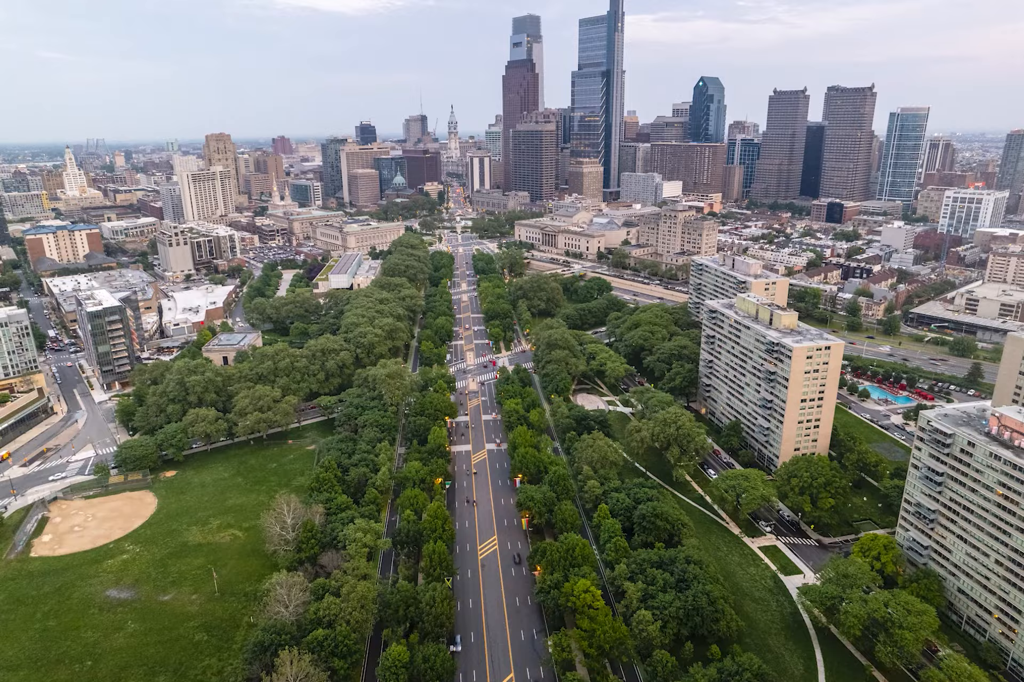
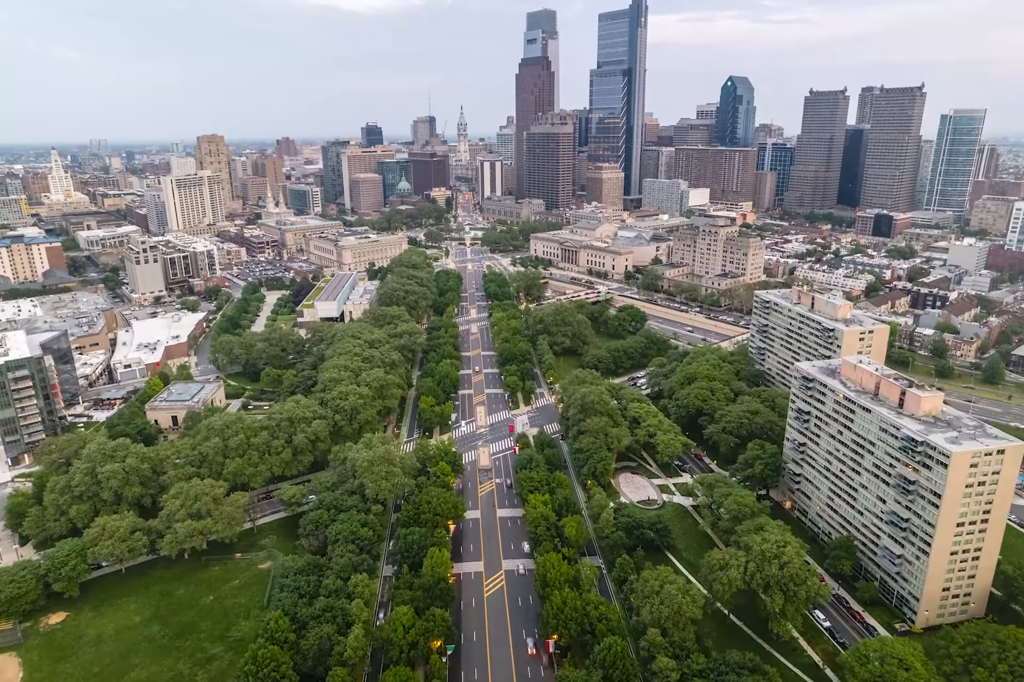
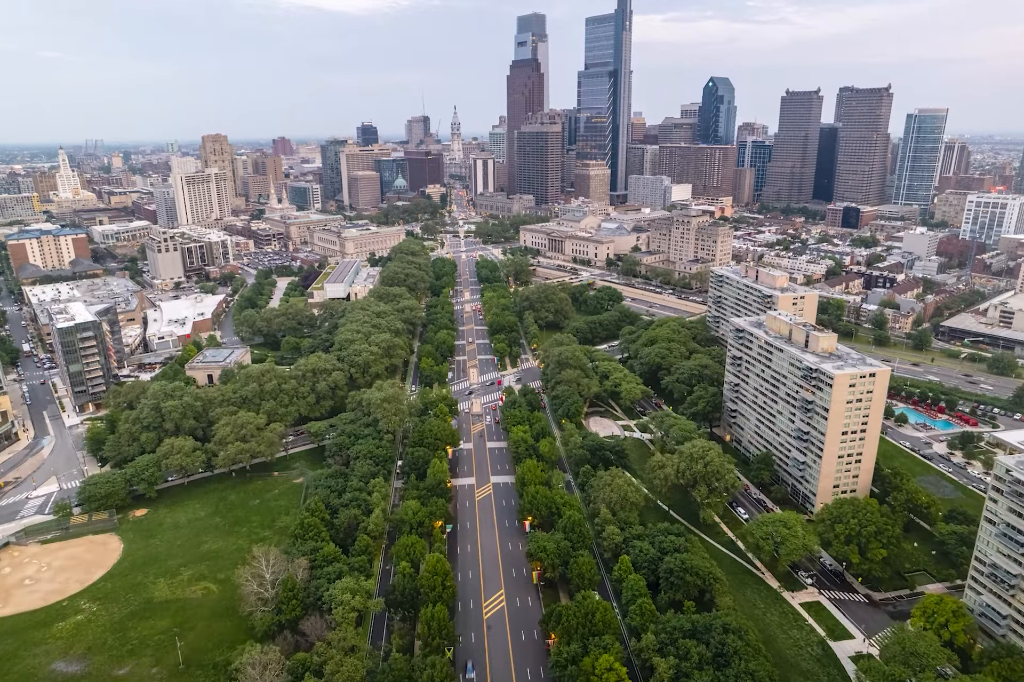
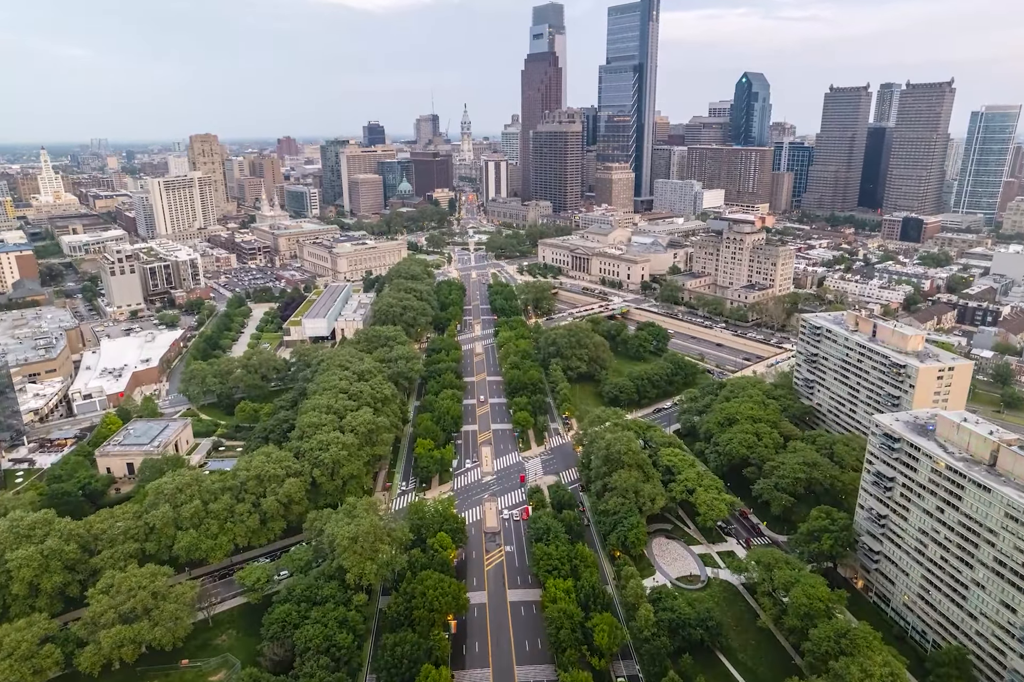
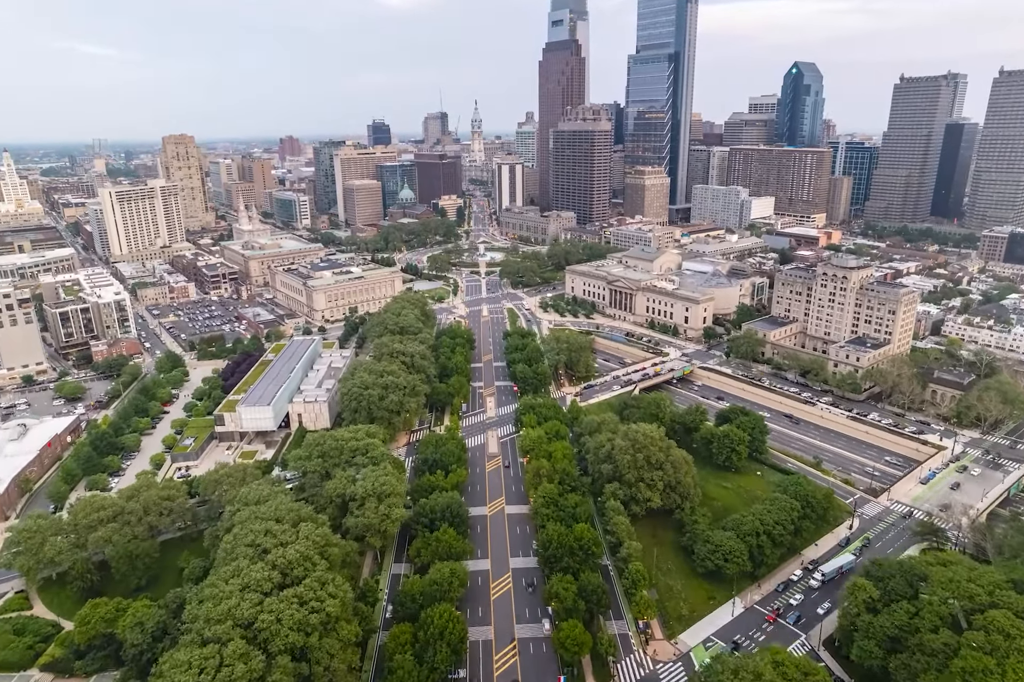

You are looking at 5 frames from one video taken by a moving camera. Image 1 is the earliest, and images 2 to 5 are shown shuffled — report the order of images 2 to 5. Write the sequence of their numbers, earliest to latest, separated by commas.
3, 2, 4, 5
